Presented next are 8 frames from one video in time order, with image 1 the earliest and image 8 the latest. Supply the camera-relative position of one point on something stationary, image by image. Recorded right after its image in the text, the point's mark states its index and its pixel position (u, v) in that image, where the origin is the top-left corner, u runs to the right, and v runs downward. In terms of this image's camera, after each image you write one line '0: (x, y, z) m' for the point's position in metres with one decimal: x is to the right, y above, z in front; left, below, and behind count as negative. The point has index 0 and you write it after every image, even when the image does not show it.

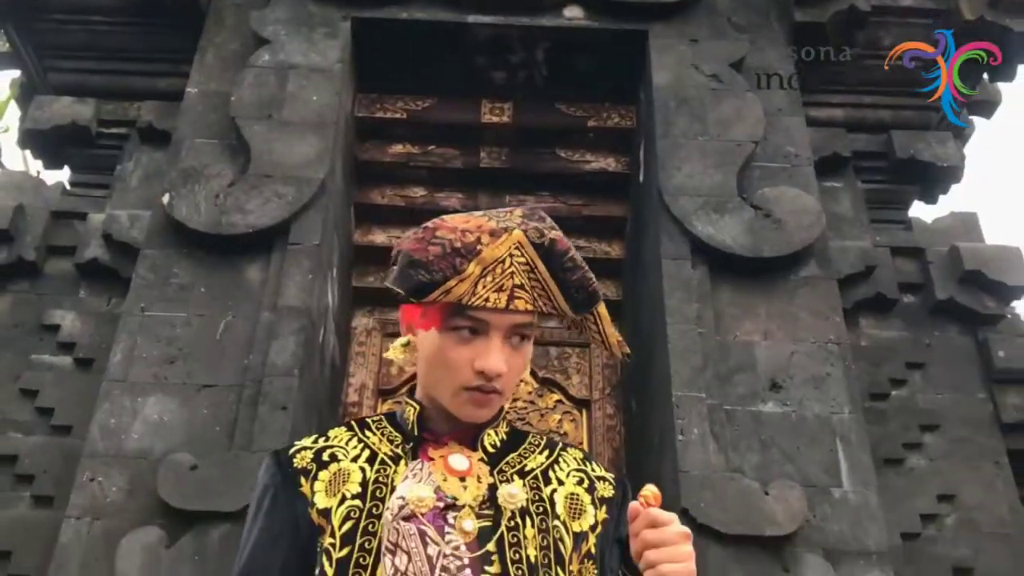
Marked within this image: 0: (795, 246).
0: (+1.0, +0.2, +3.6) m
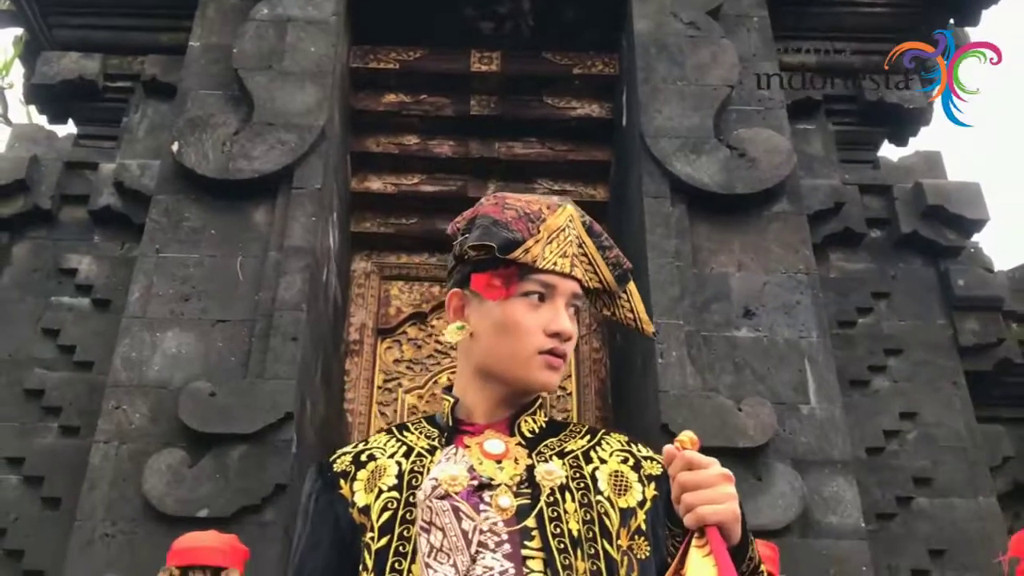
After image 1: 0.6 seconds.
0: (+1.0, +0.4, +3.9) m
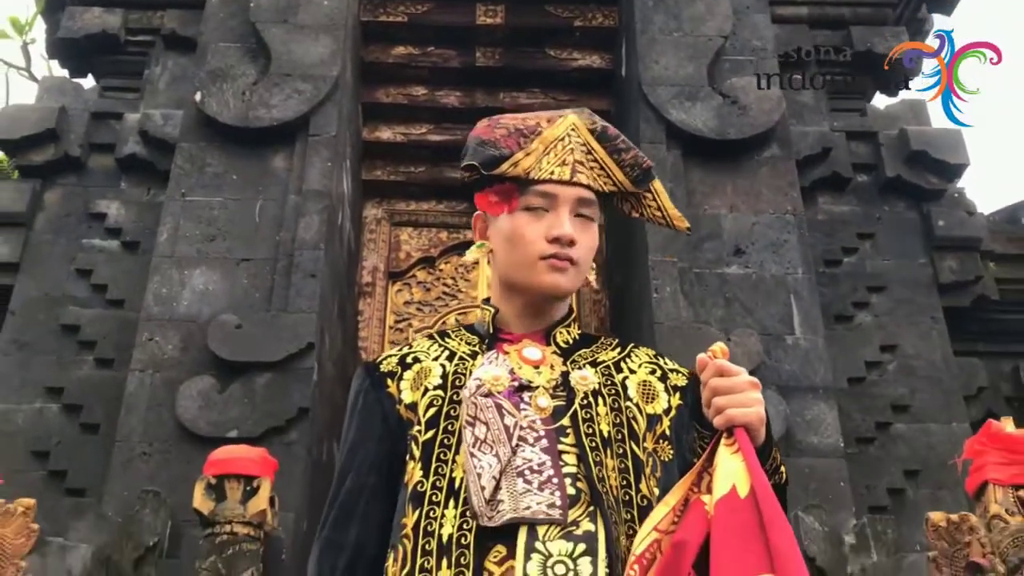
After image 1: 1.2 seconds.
0: (+1.0, +0.7, +4.1) m
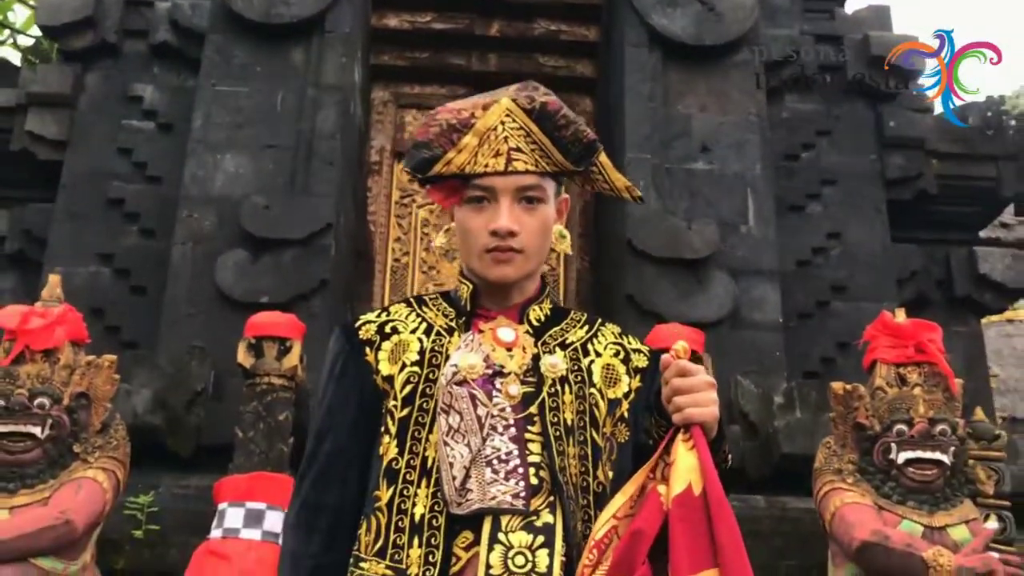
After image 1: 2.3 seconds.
0: (+1.0, +1.1, +4.5) m
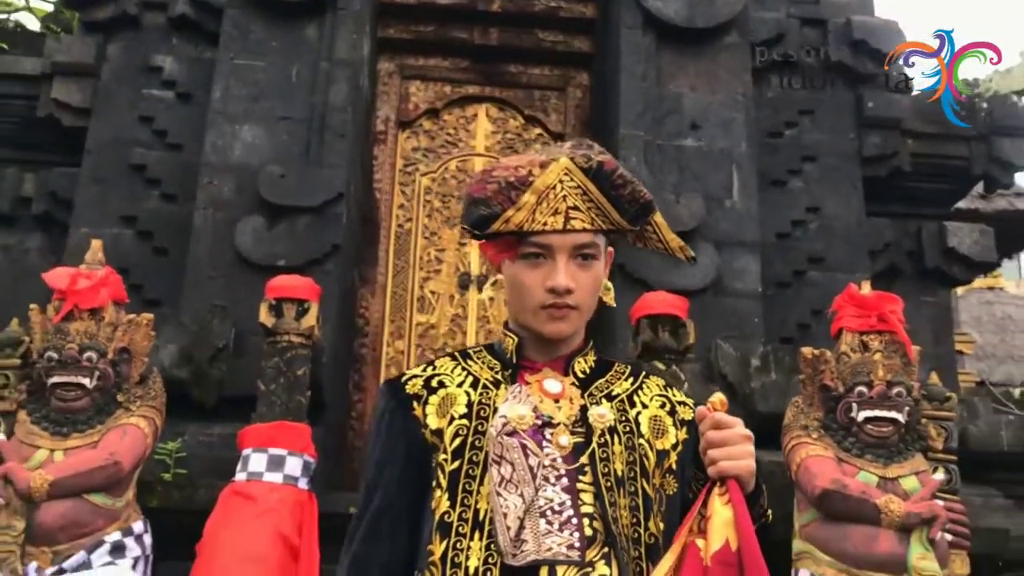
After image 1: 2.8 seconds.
0: (+1.0, +1.3, +4.8) m
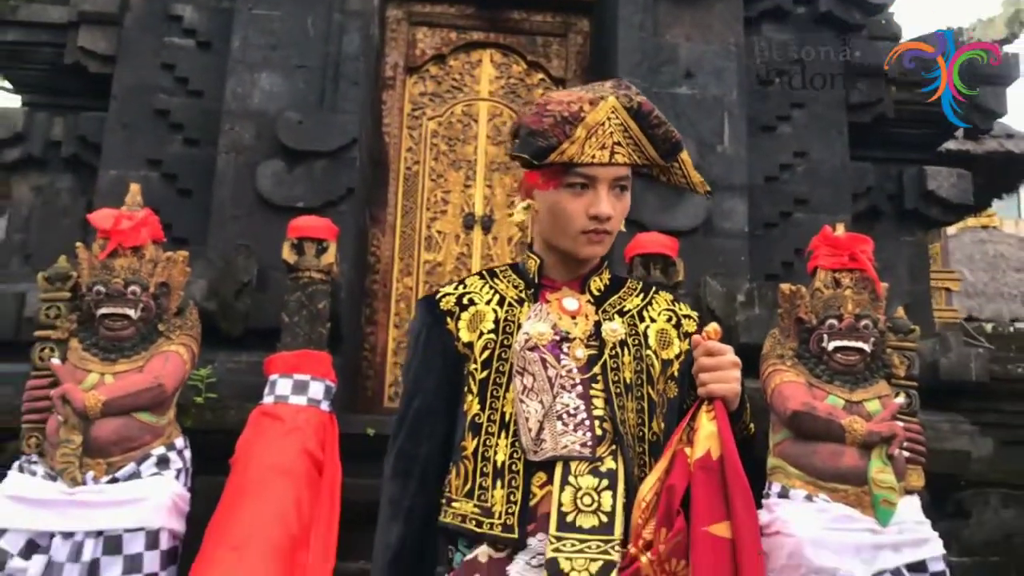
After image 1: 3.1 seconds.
0: (+1.0, +1.6, +5.0) m
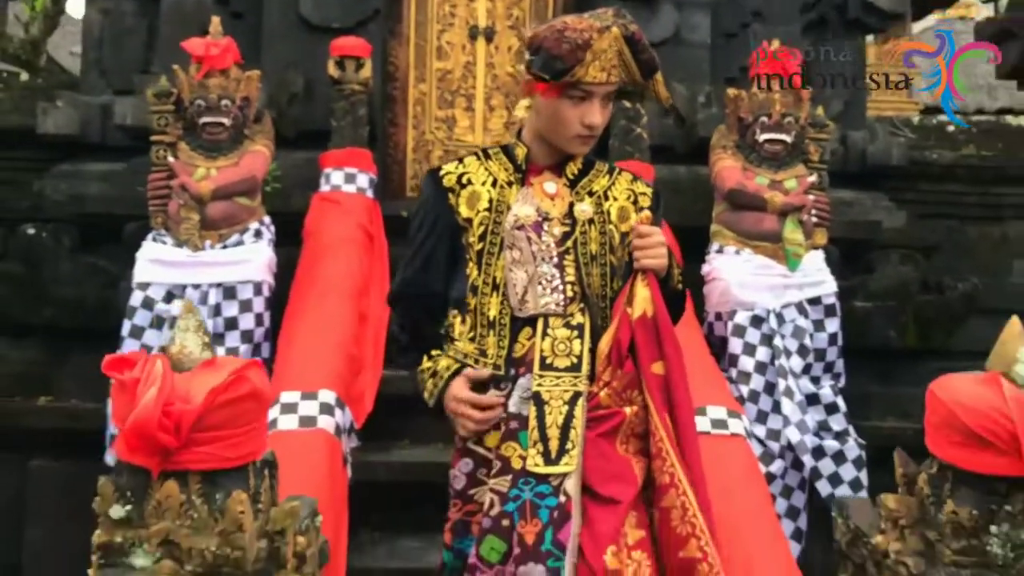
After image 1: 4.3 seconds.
0: (+1.0, +2.8, +5.7) m
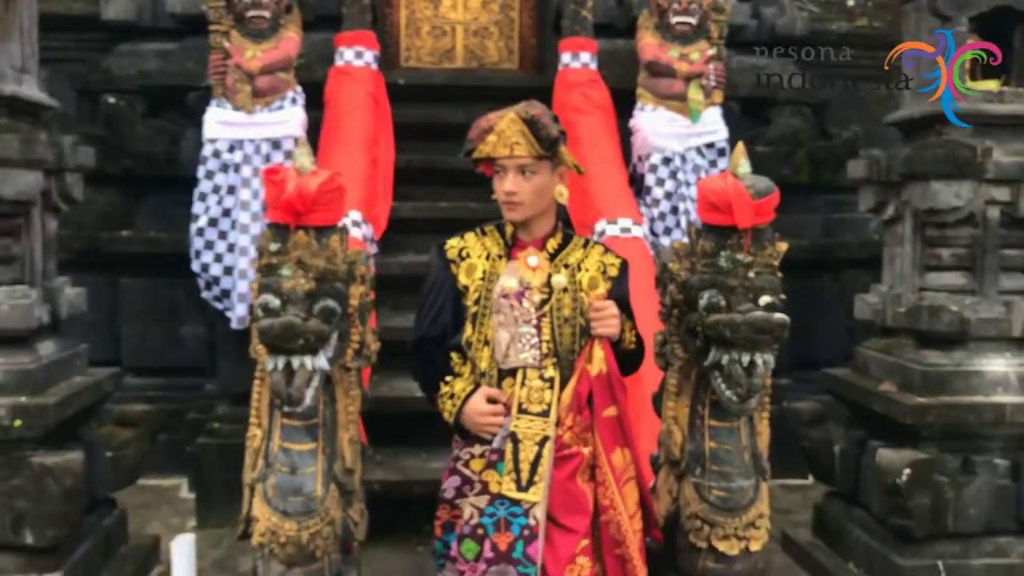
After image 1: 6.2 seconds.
0: (+0.8, +3.8, +6.9) m
